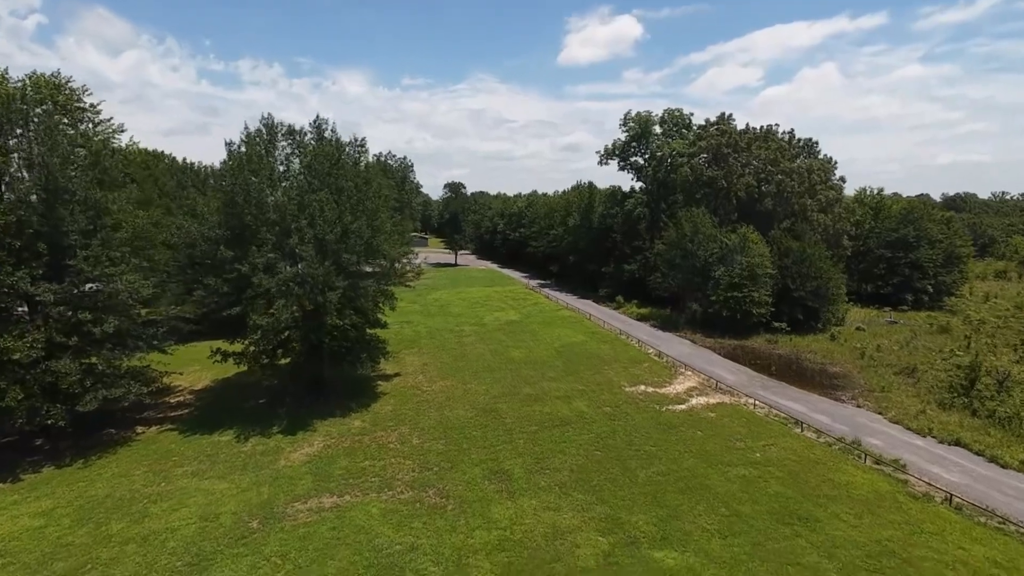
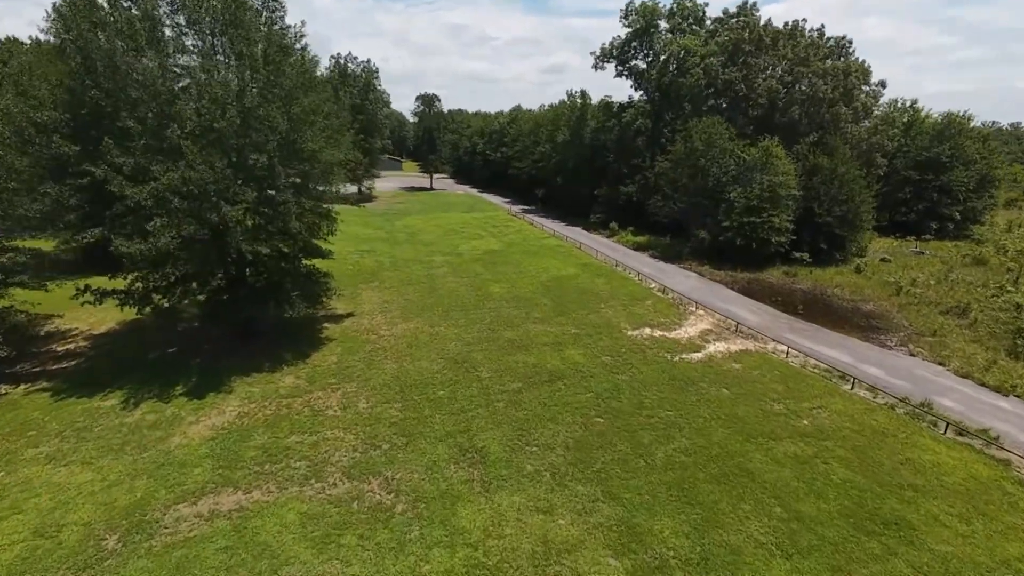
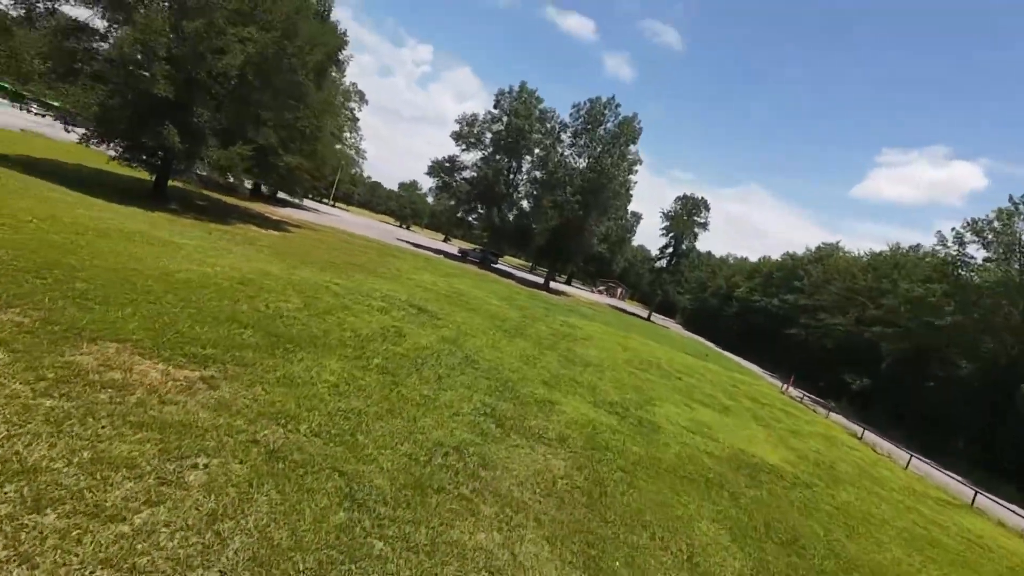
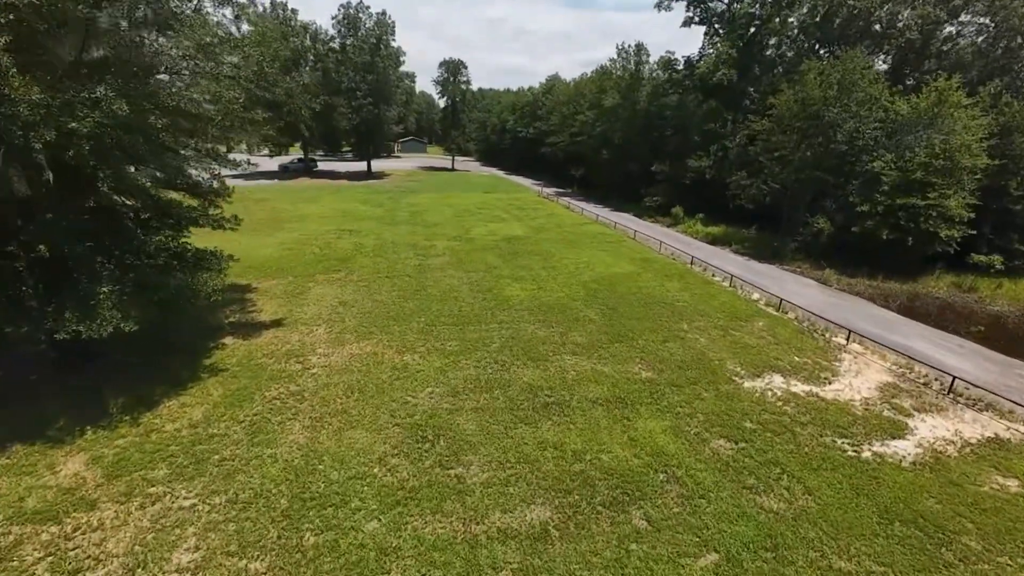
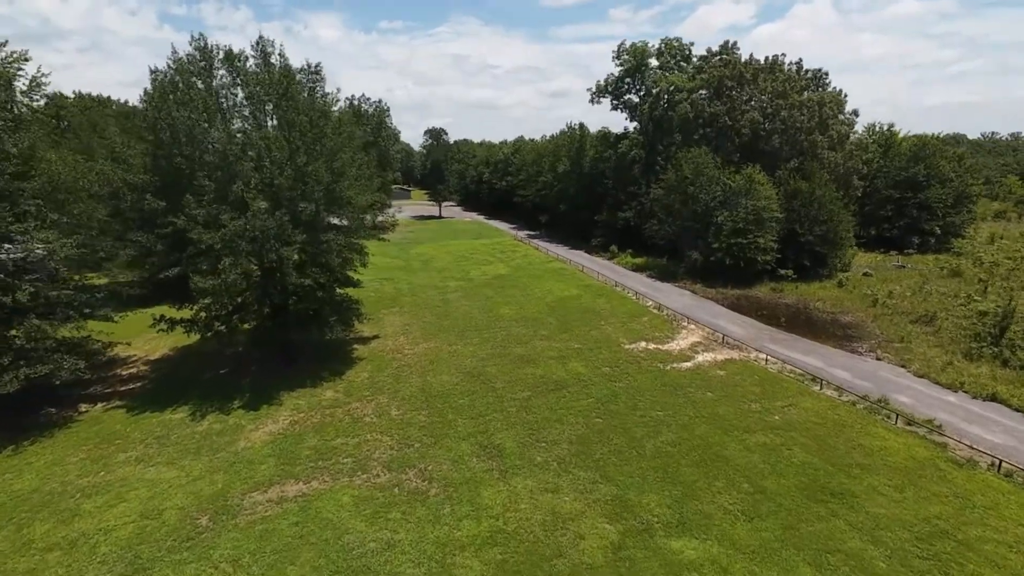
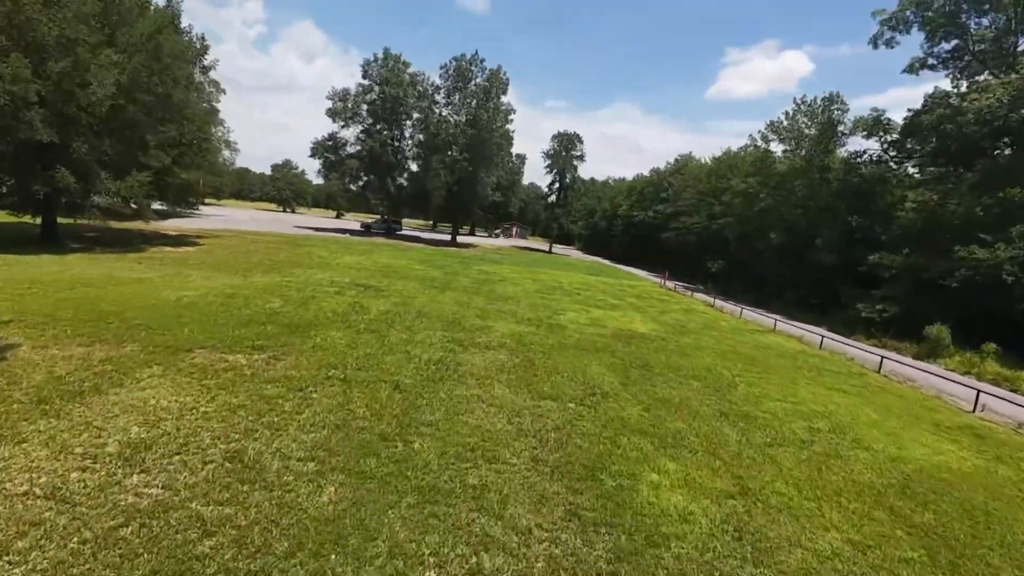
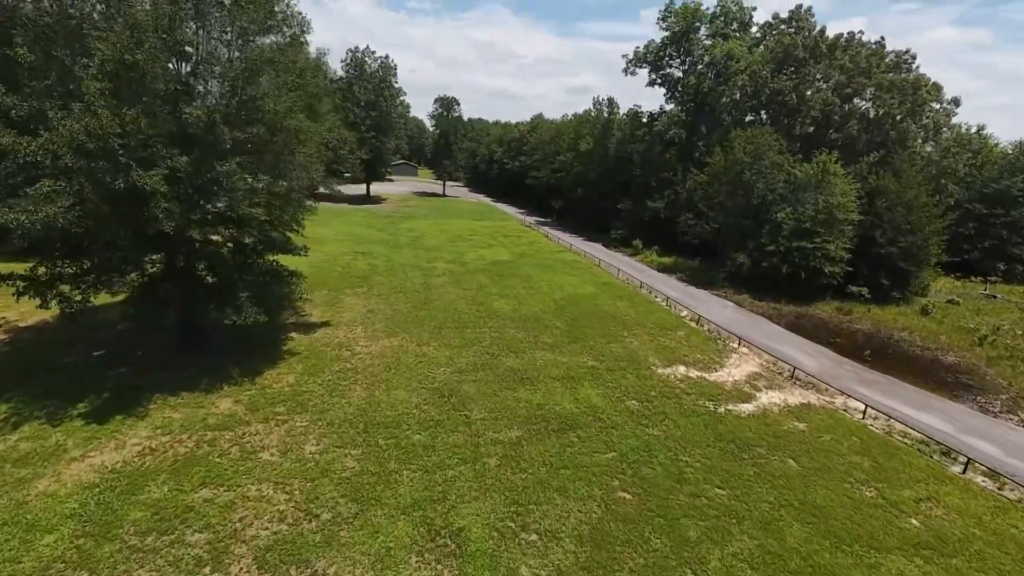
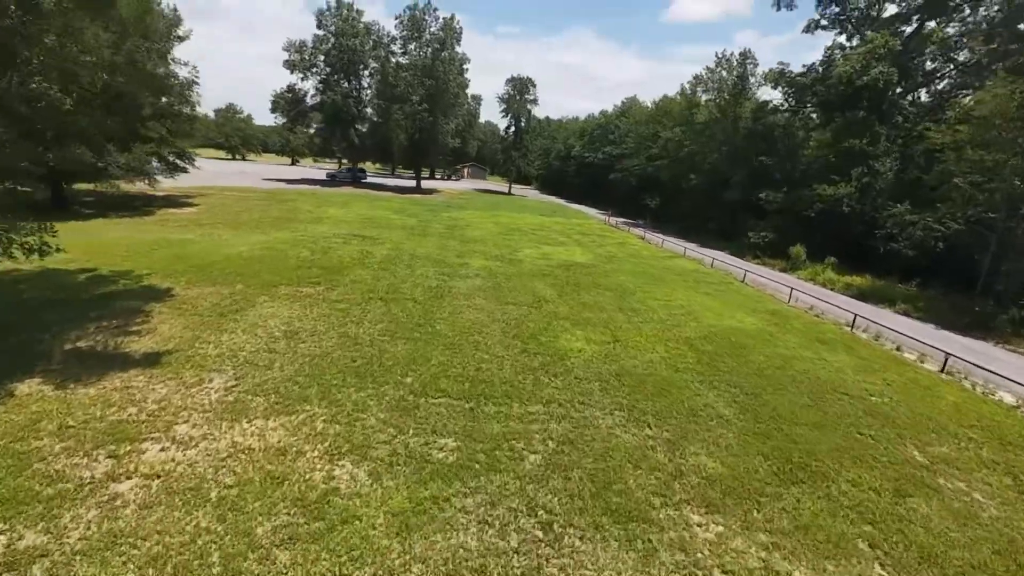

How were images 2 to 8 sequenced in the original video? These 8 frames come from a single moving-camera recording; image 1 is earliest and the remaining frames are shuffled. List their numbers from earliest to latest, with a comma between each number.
5, 2, 7, 4, 8, 6, 3
